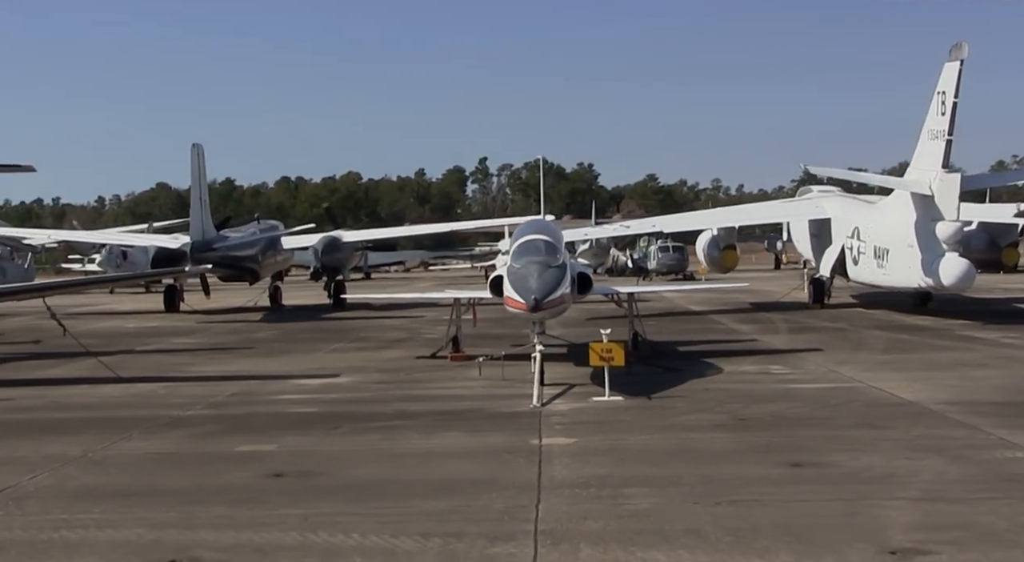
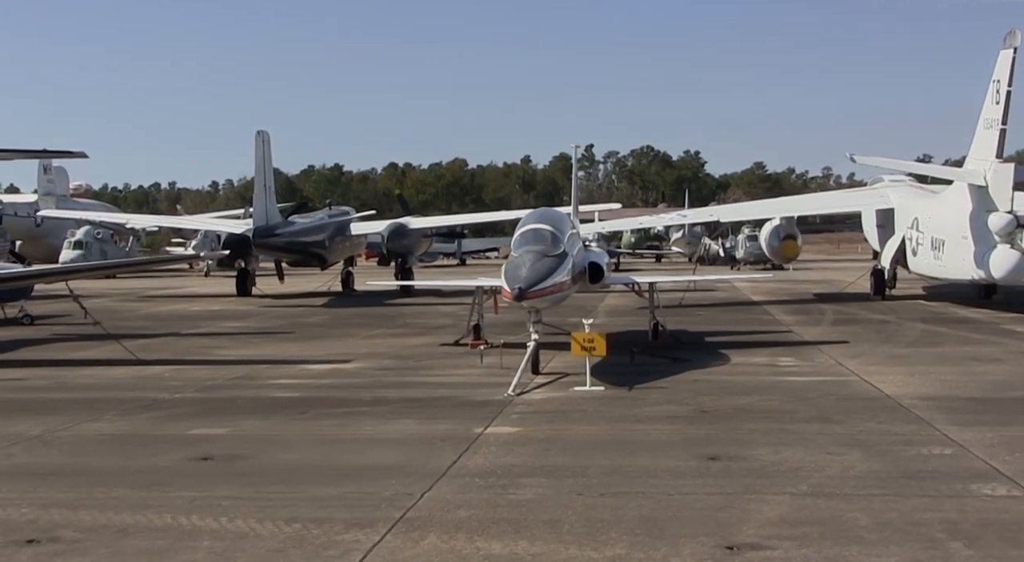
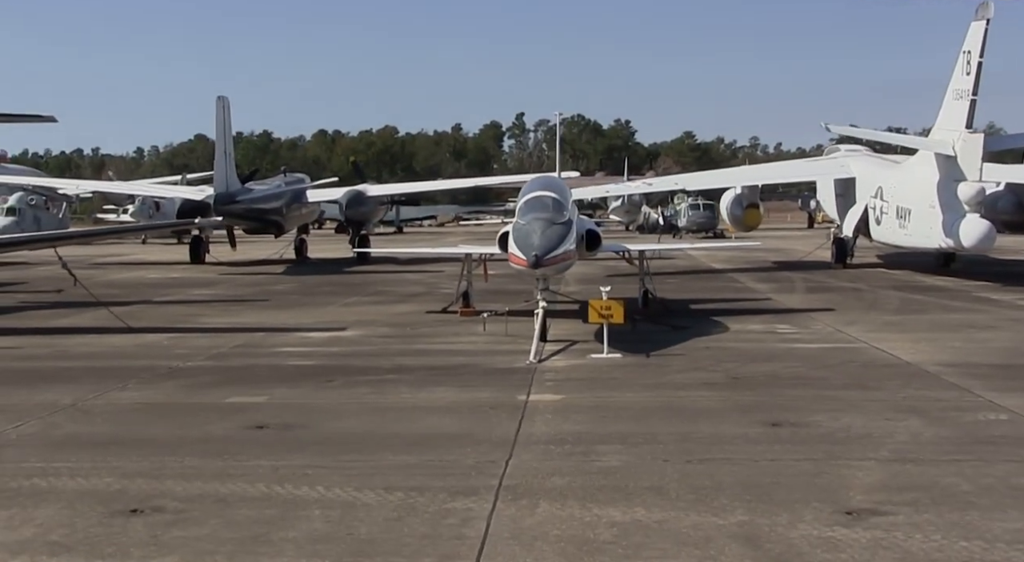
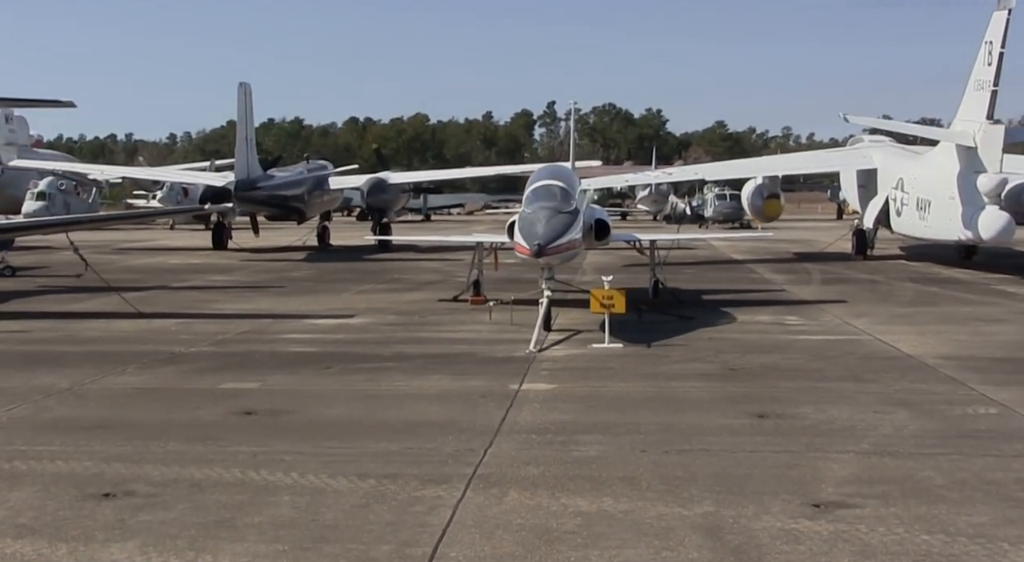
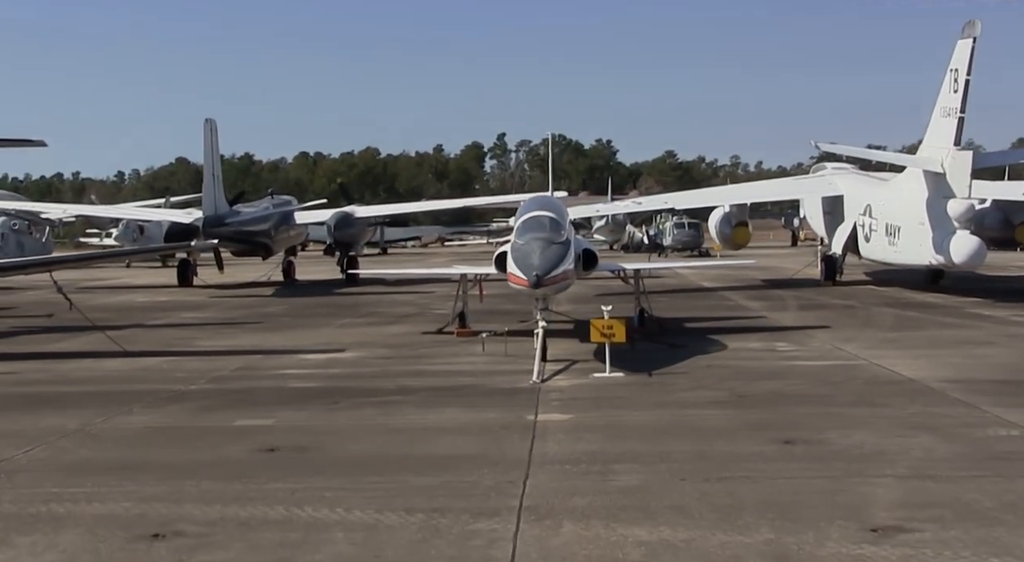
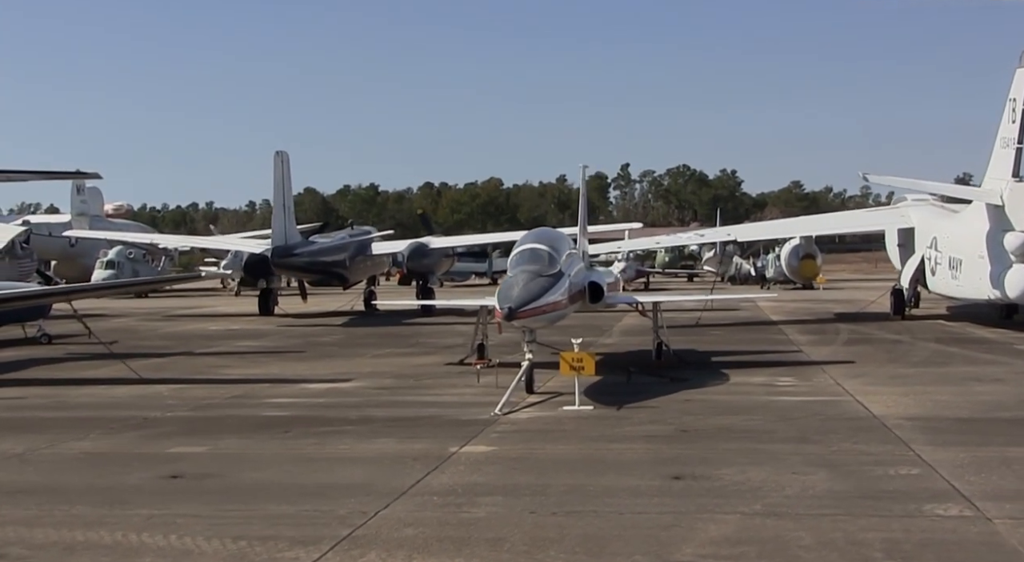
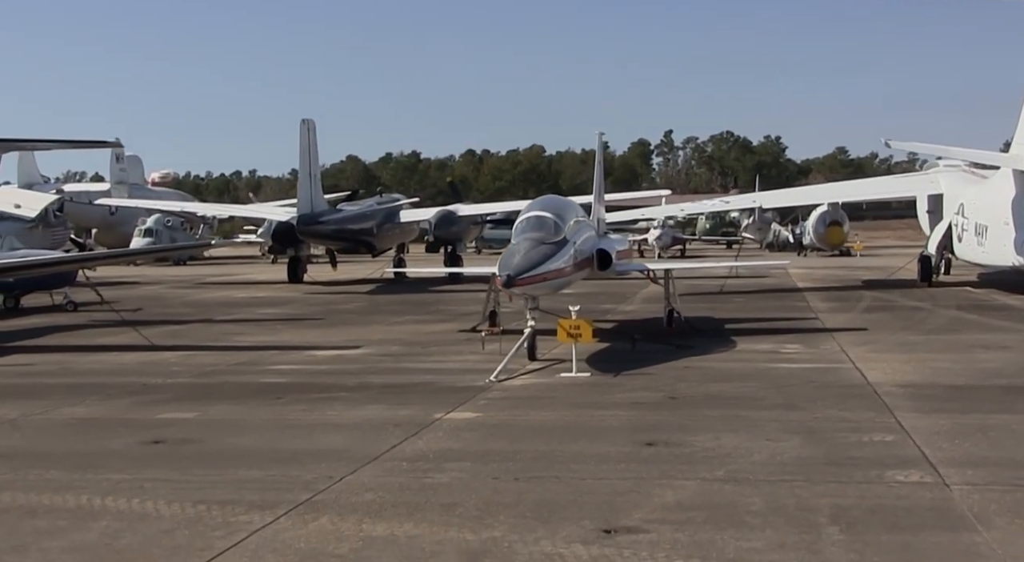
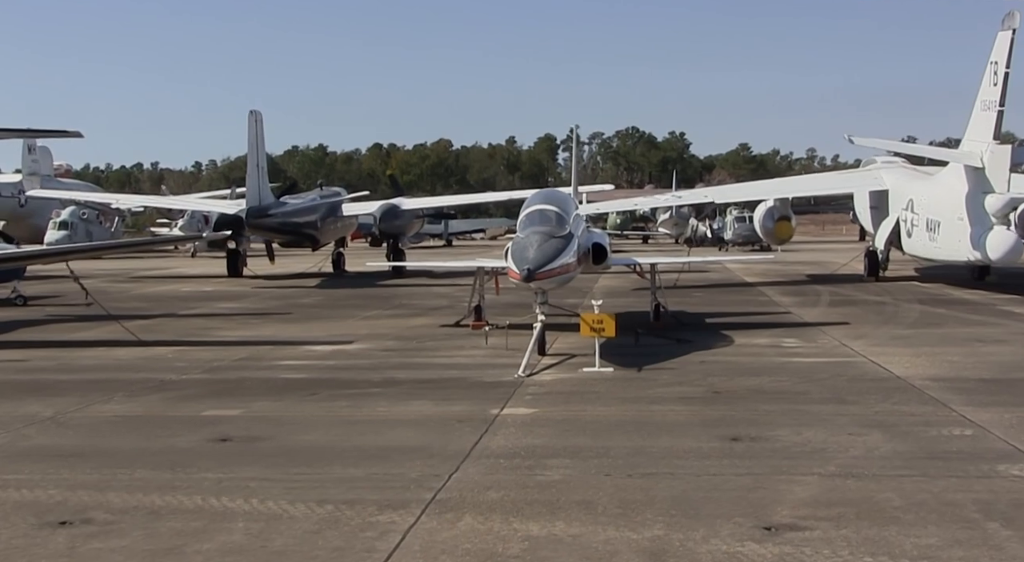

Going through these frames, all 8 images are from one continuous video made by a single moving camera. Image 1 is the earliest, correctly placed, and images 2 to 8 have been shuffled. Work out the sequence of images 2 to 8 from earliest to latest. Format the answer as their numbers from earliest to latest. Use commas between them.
5, 3, 4, 8, 2, 6, 7
